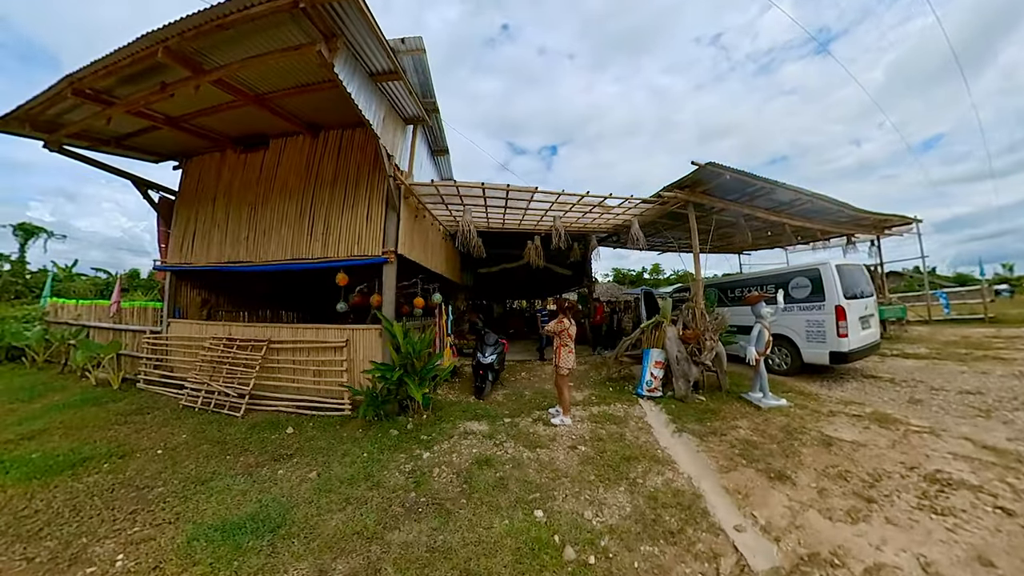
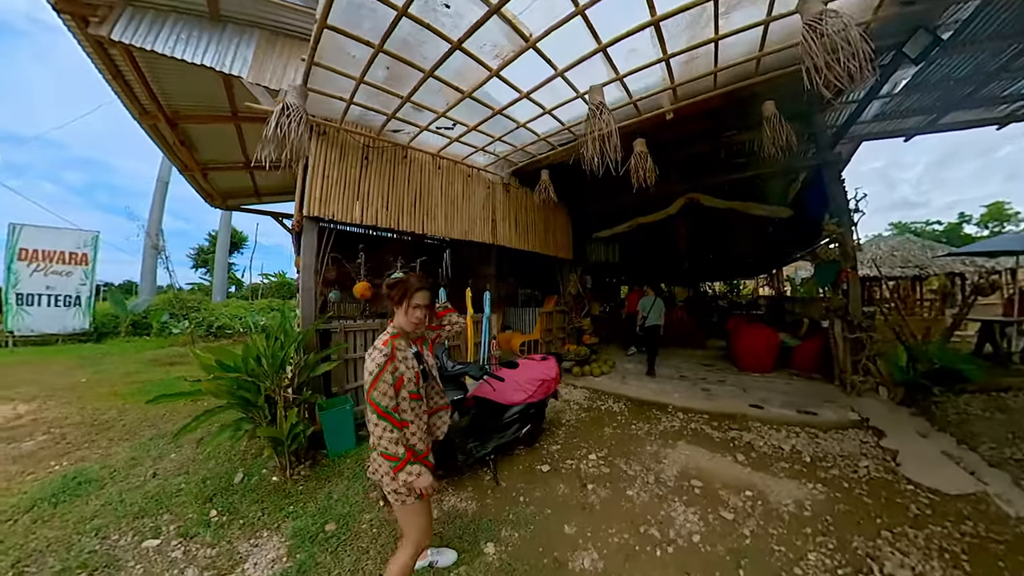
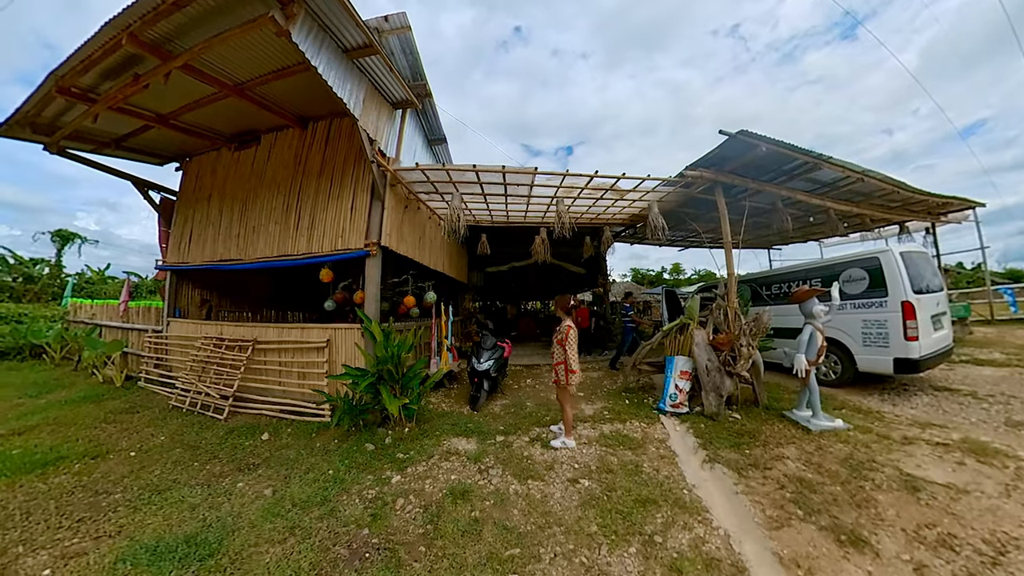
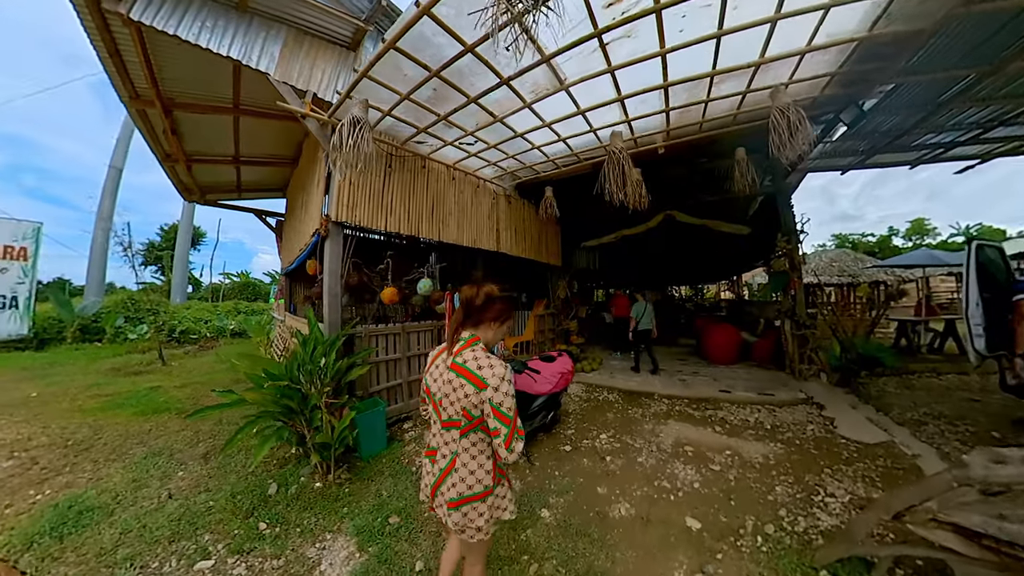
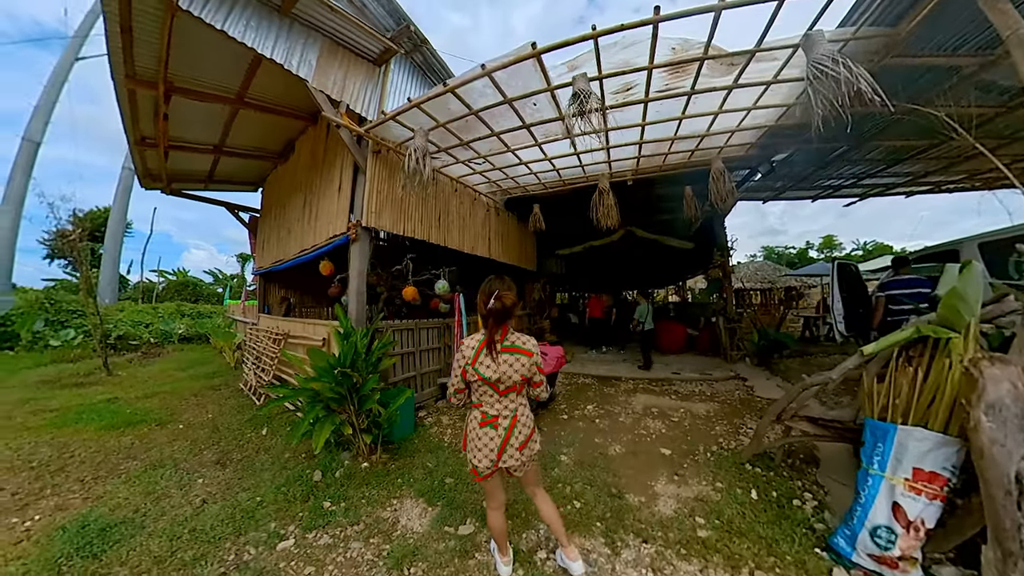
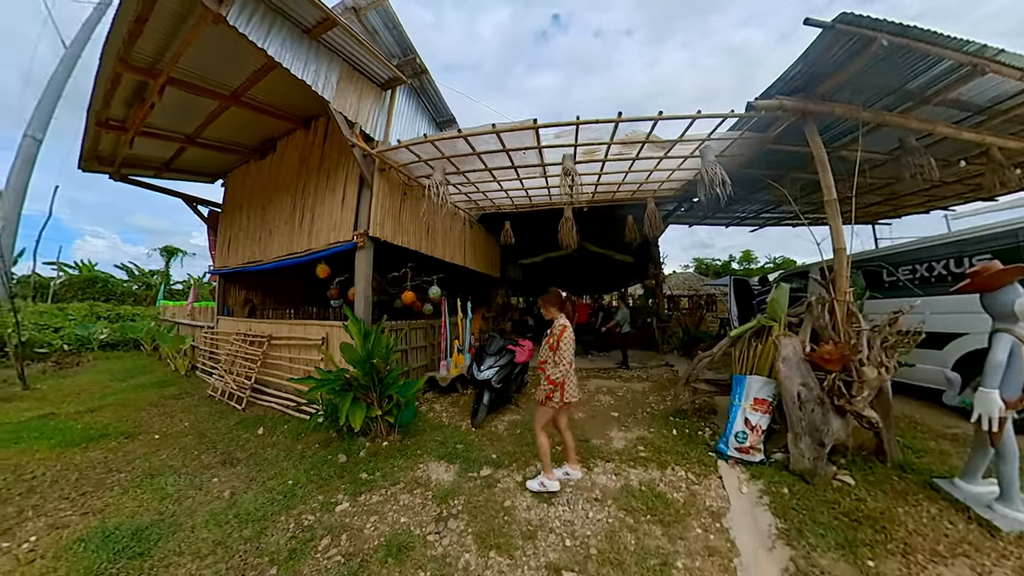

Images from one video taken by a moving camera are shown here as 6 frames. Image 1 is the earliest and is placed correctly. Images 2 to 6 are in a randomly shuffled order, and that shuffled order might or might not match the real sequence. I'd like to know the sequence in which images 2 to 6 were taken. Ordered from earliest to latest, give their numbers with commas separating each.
3, 6, 5, 4, 2
